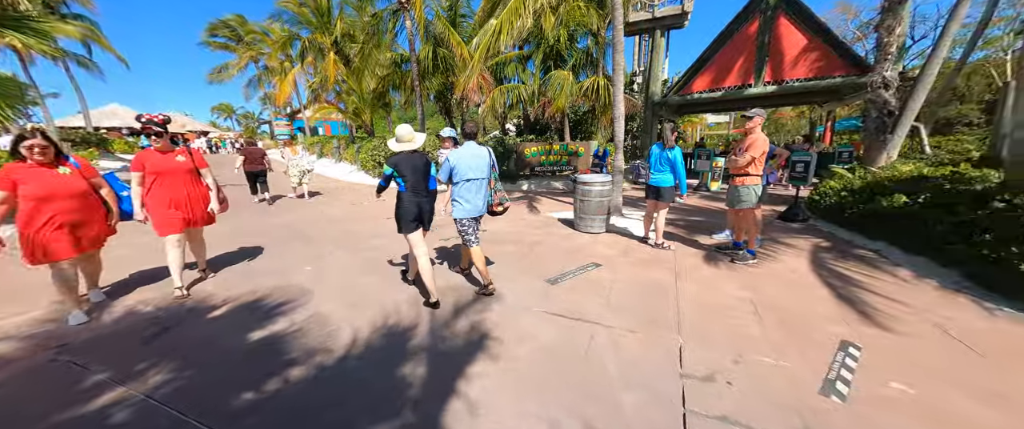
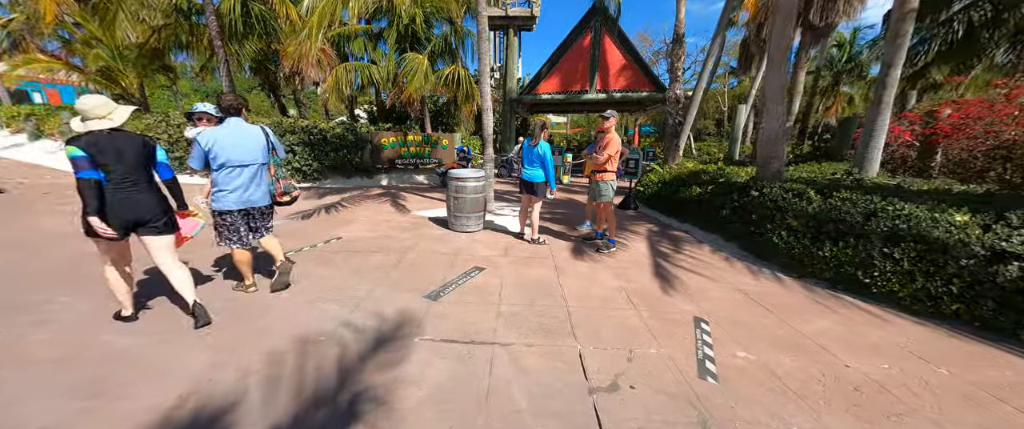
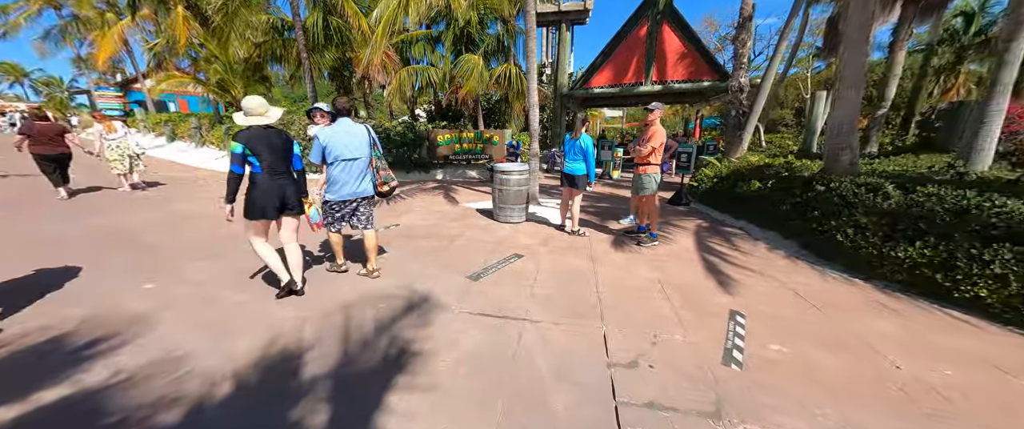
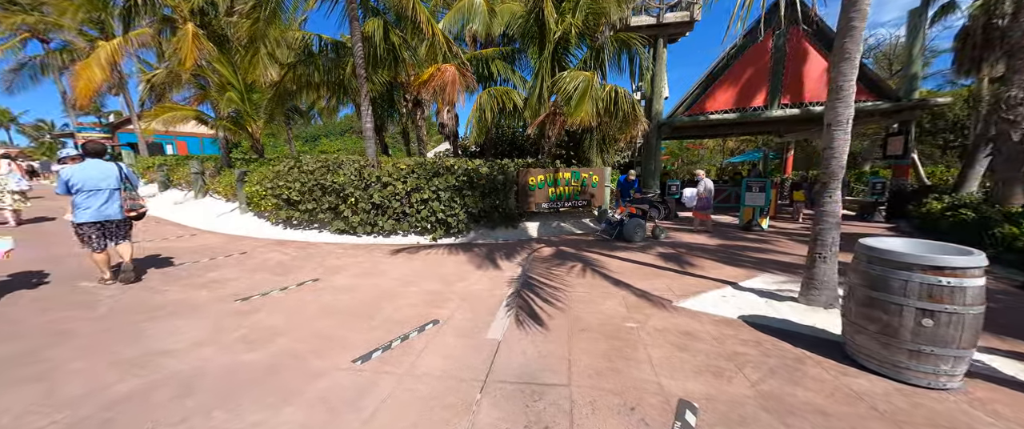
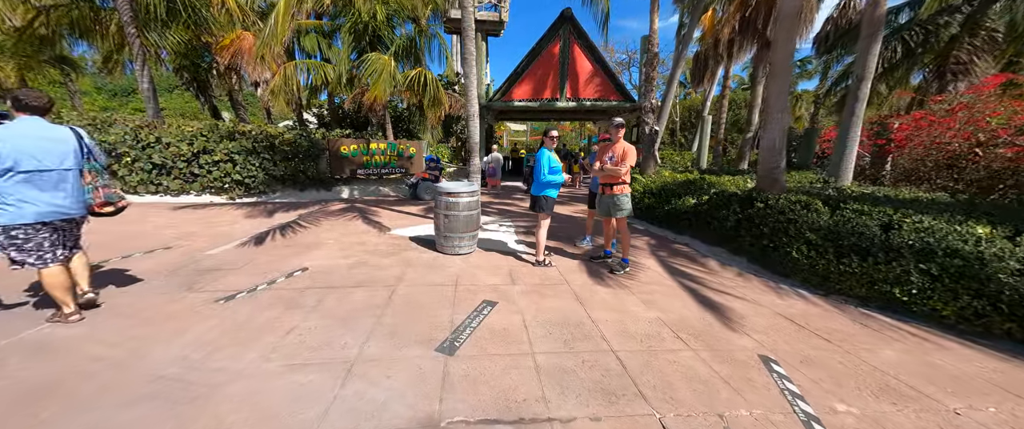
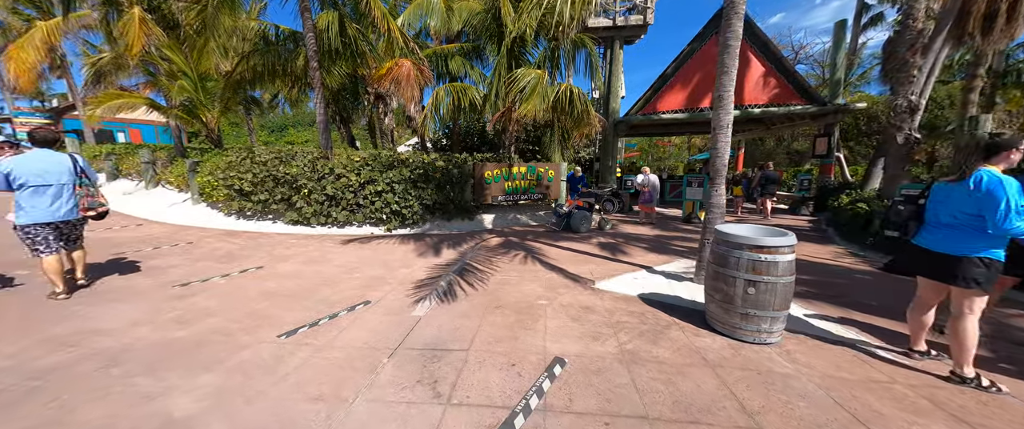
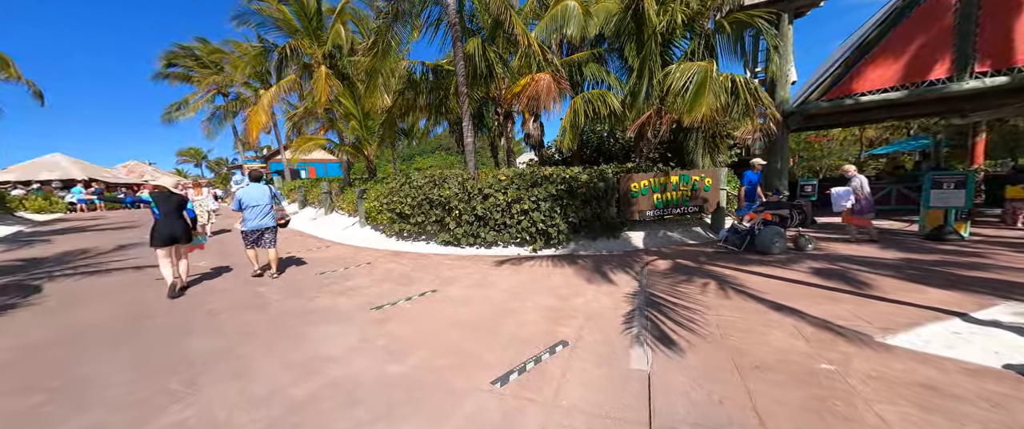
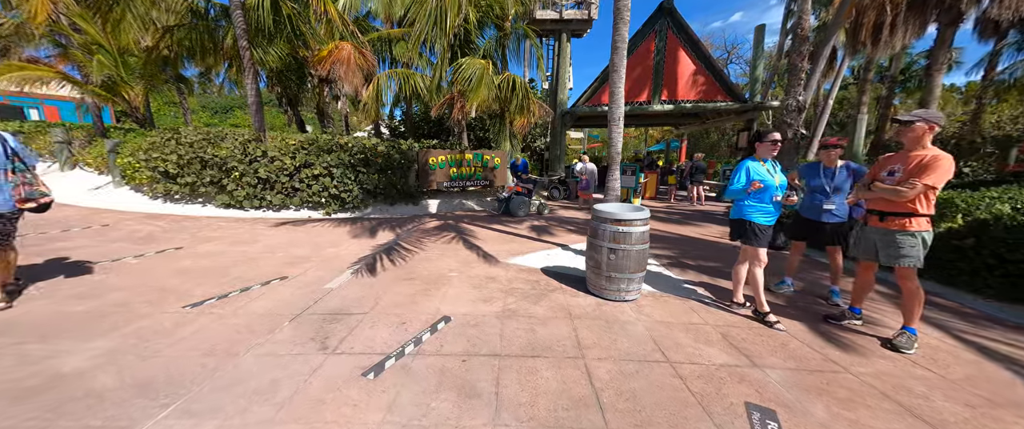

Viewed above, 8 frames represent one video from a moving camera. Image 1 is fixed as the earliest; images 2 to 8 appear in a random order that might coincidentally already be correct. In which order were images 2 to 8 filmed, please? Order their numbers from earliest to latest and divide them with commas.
3, 2, 5, 8, 6, 4, 7
